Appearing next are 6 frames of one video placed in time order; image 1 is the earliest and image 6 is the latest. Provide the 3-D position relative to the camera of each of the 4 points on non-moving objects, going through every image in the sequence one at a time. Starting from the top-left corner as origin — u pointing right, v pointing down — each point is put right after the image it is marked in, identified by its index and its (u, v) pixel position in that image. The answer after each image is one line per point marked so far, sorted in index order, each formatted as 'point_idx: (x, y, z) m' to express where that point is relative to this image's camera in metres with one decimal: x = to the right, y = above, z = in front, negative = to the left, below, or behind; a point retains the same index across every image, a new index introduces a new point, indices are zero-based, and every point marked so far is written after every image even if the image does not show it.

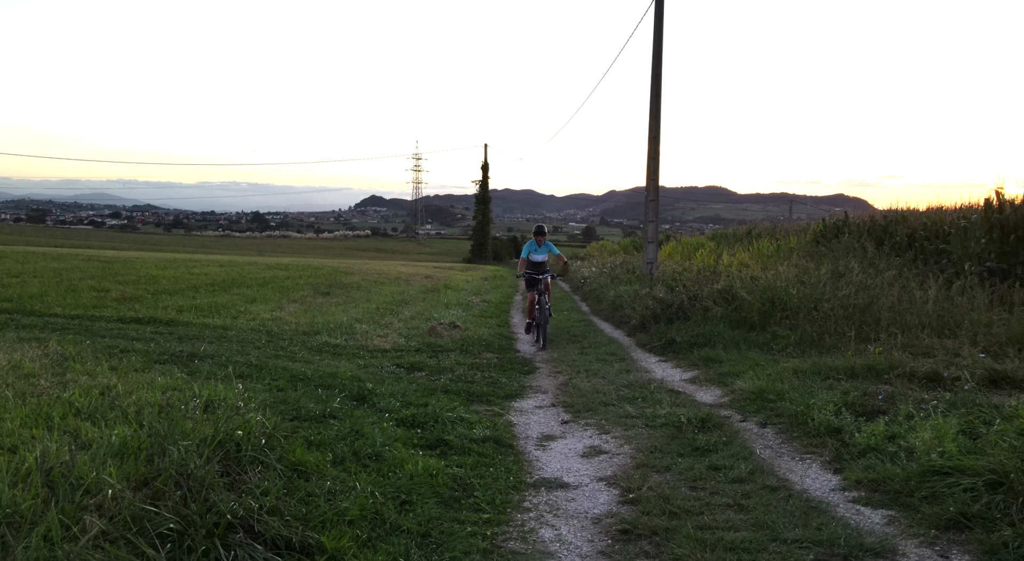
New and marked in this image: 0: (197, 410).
0: (-2.3, -0.9, +5.6) m
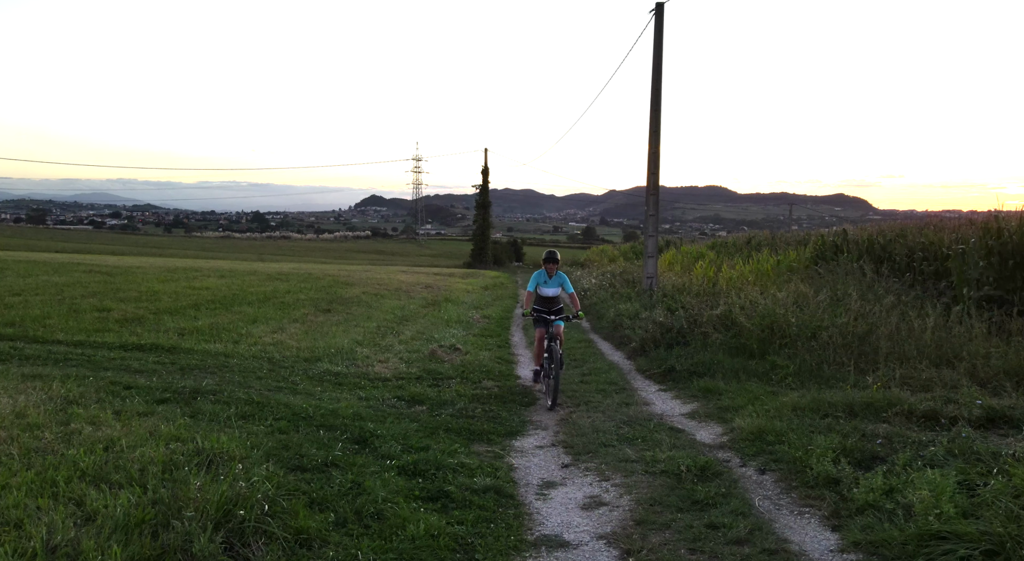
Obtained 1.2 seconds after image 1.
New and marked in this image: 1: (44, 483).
0: (-2.3, -1.4, +5.6) m
1: (-3.0, -1.3, +4.9) m
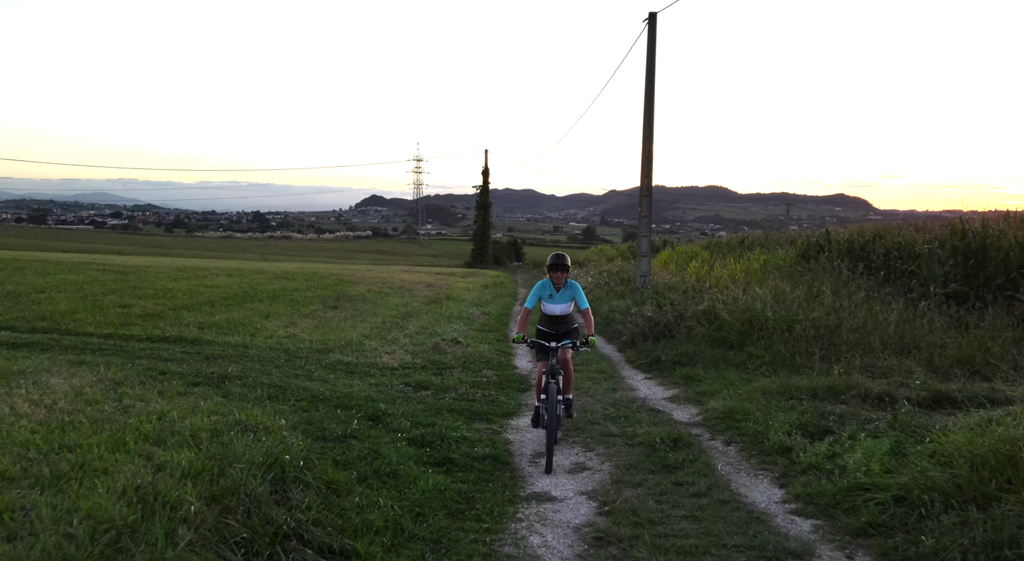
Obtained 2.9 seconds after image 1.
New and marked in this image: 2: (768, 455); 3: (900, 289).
0: (-2.3, -1.3, +6.6) m
1: (-3.0, -1.2, +5.8) m
2: (+2.4, -1.6, +7.2) m
3: (+7.3, -0.2, +14.5) m
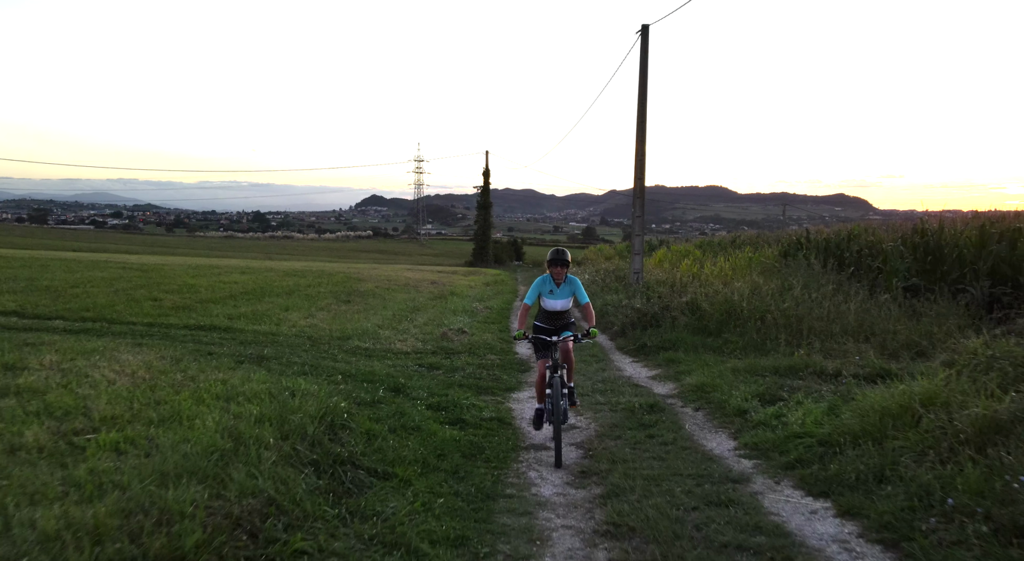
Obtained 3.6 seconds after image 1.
0: (-2.3, -1.2, +8.0) m
1: (-3.0, -1.1, +7.2) m
2: (+2.4, -1.5, +8.7) m
3: (+7.3, -0.1, +15.9) m
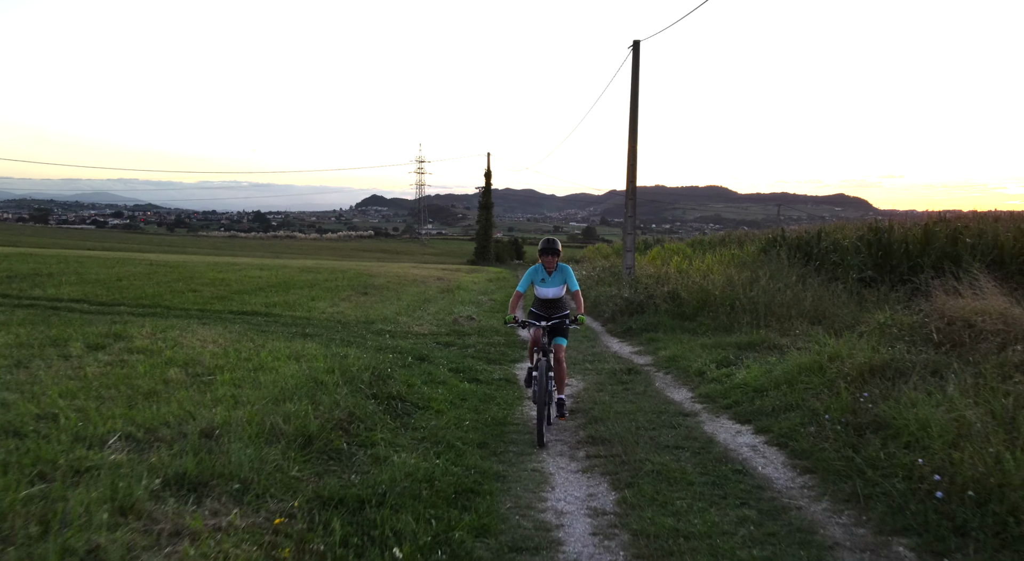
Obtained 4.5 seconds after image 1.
0: (-2.2, -1.0, +10.1) m
1: (-2.9, -0.9, +9.4) m
2: (+2.5, -1.4, +10.8) m
3: (+7.4, +0.1, +18.1) m
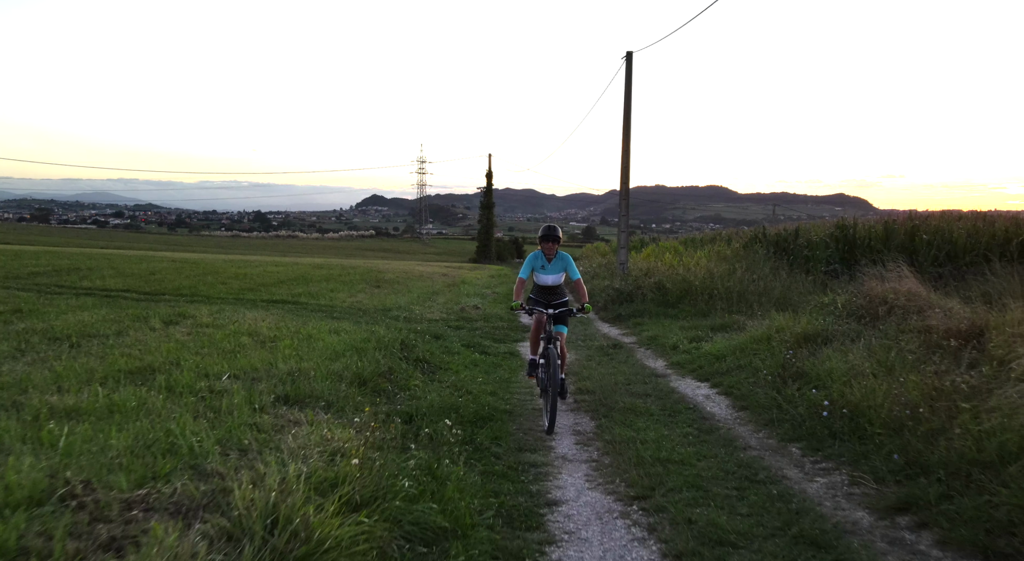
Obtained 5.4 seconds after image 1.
0: (-2.2, -0.8, +12.1) m
1: (-2.9, -0.8, +11.3) m
2: (+2.6, -1.2, +12.7) m
3: (+7.5, +0.3, +20.0) m
